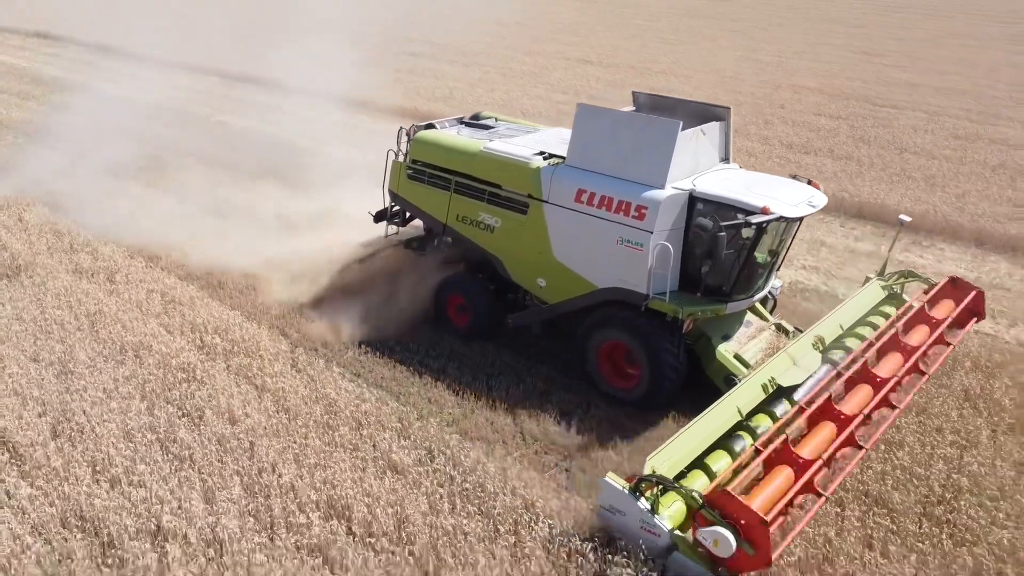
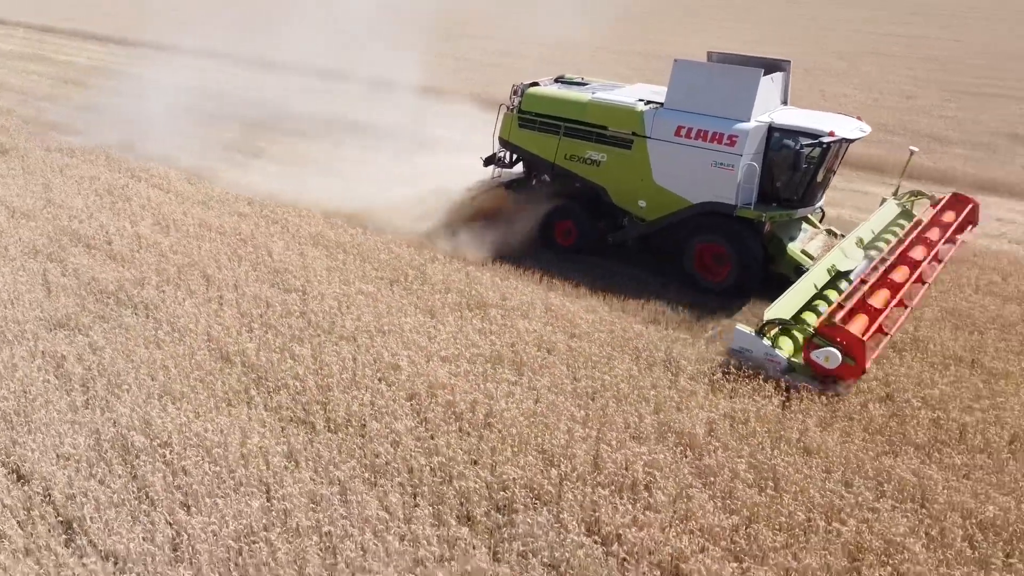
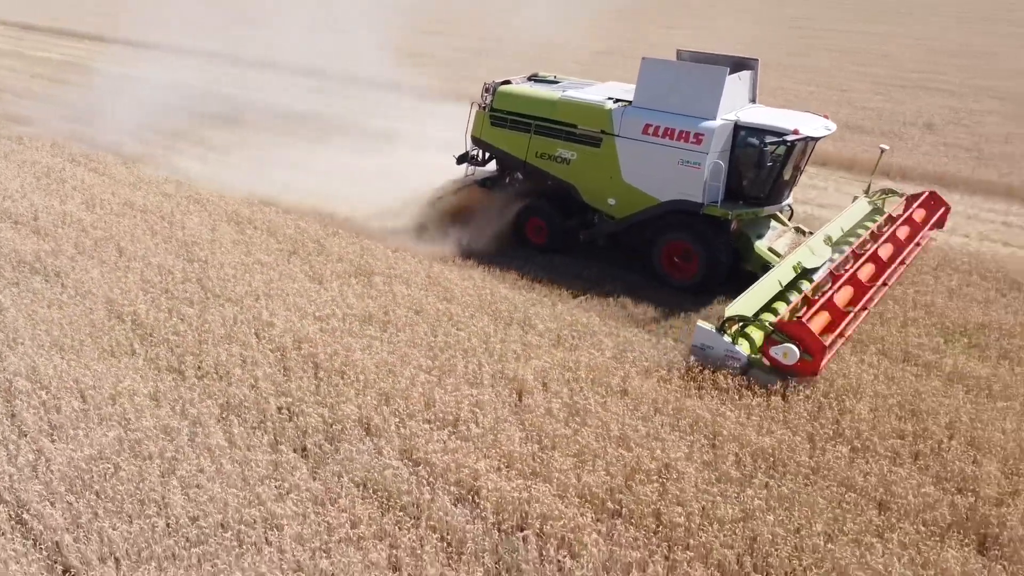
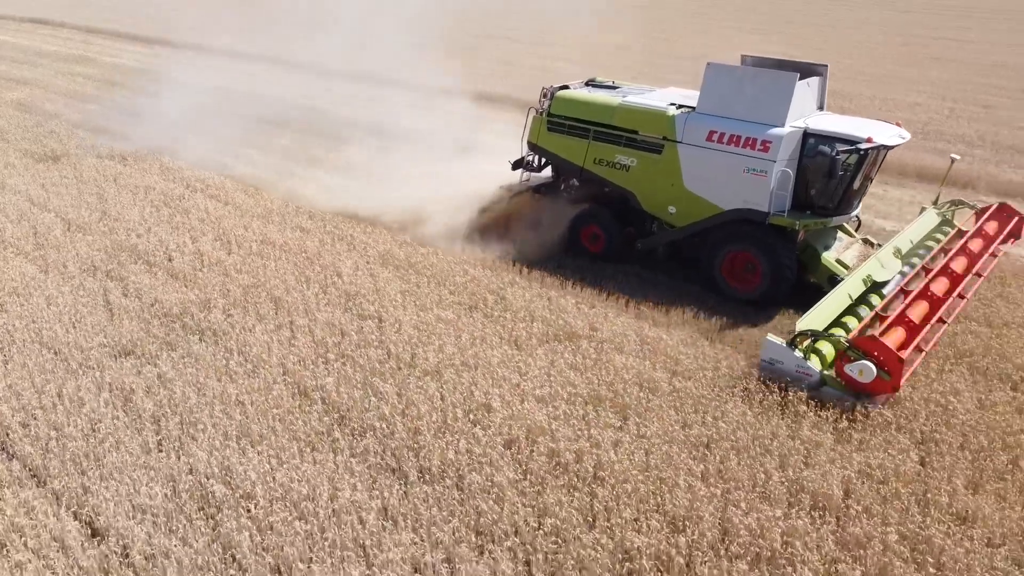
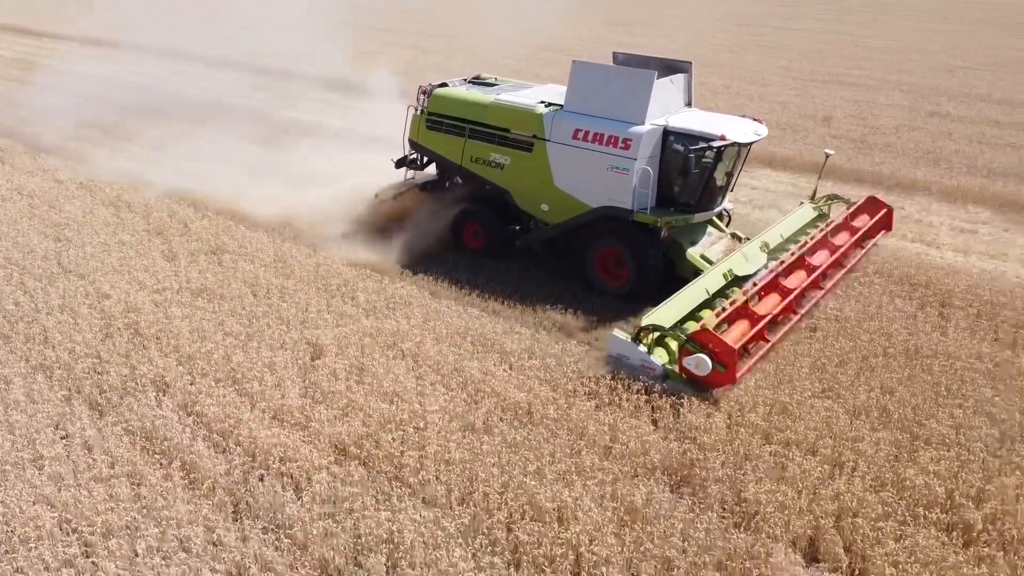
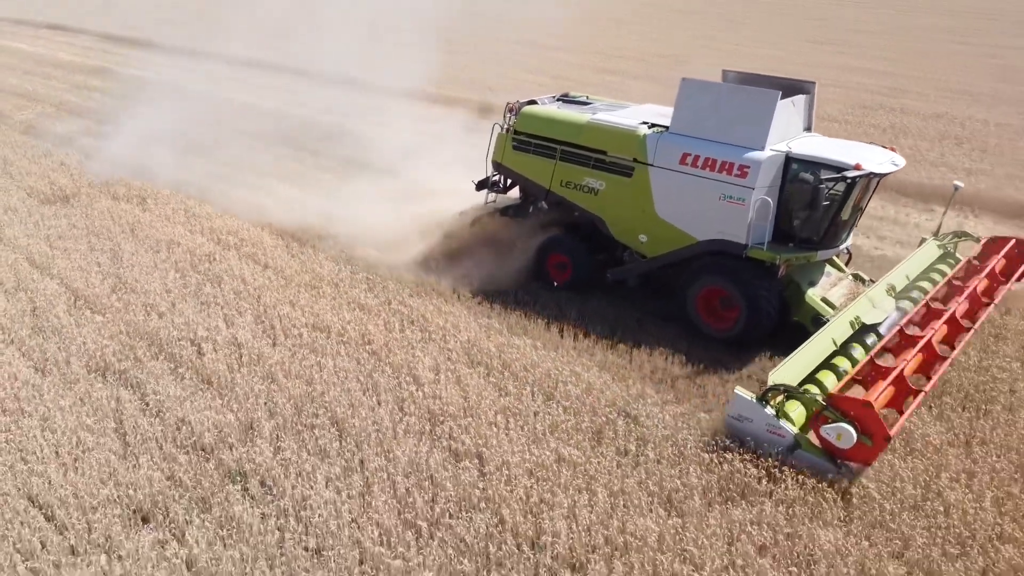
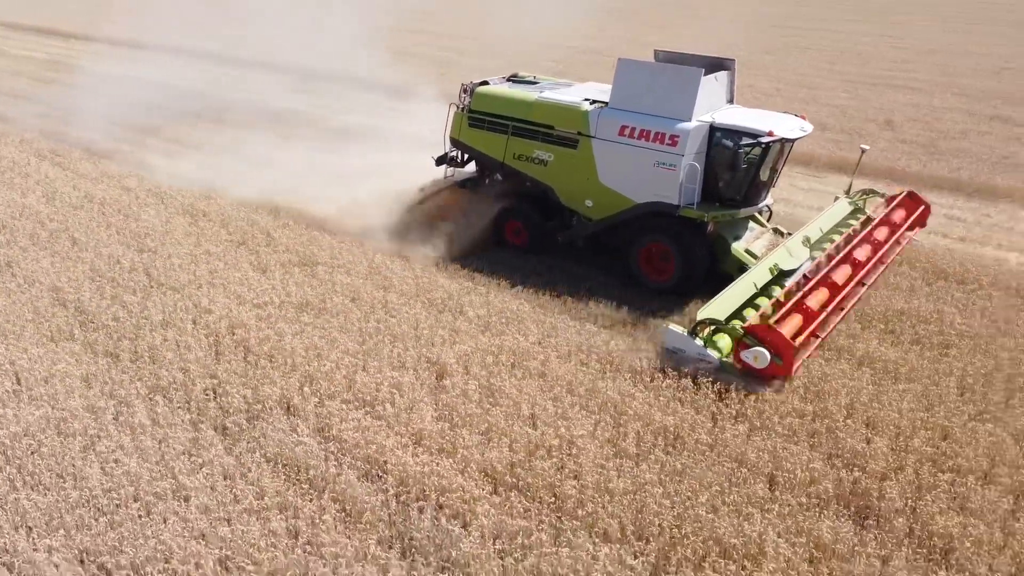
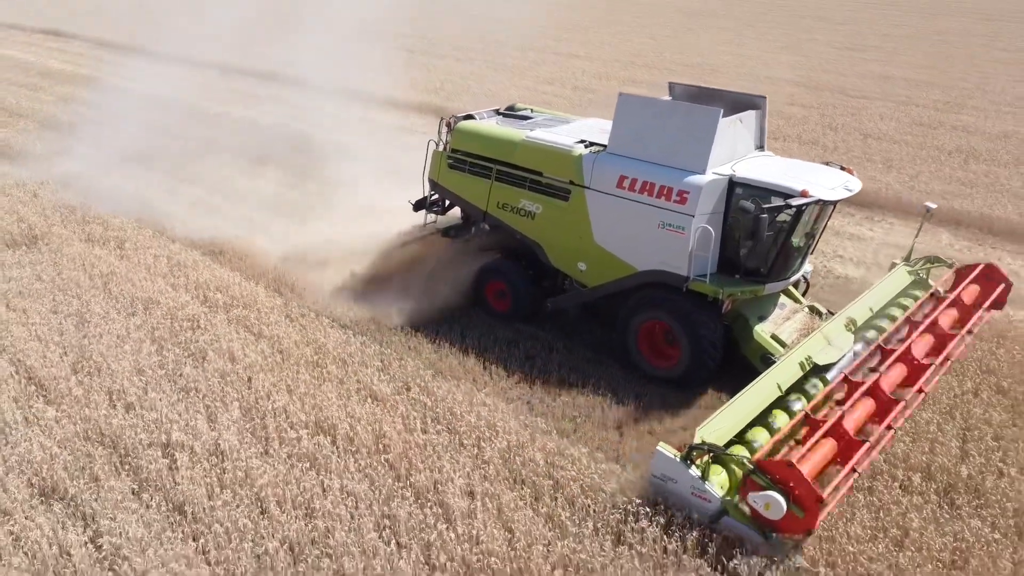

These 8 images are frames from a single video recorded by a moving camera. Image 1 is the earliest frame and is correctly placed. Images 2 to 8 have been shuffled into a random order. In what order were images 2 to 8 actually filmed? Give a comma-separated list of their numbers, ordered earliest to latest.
8, 6, 4, 2, 3, 7, 5
